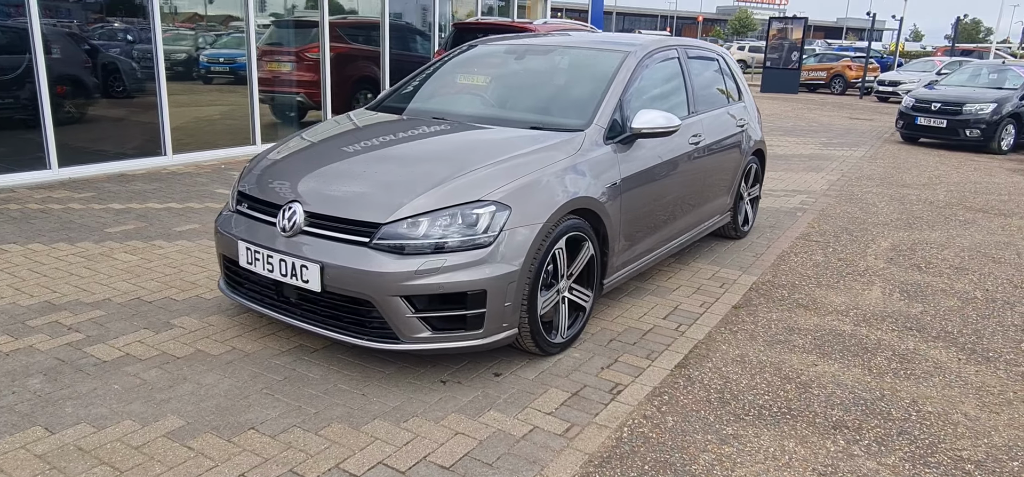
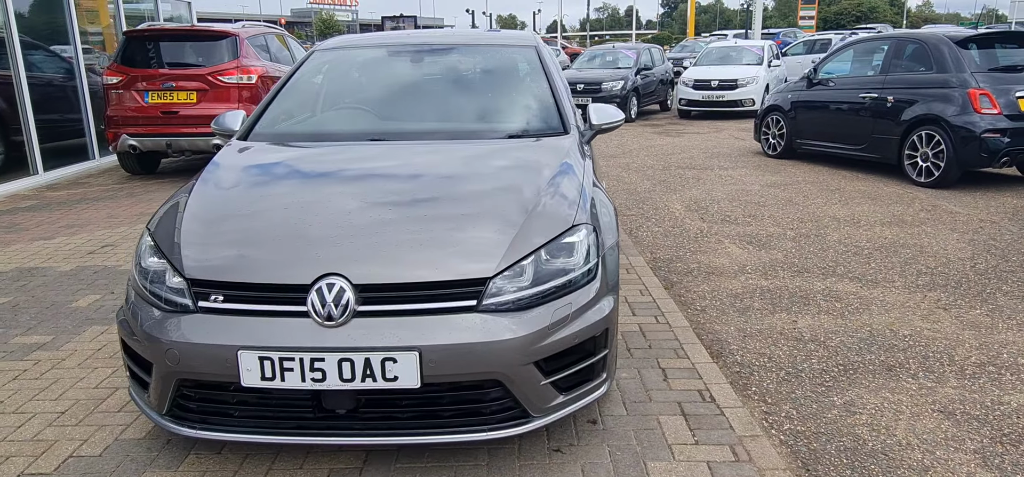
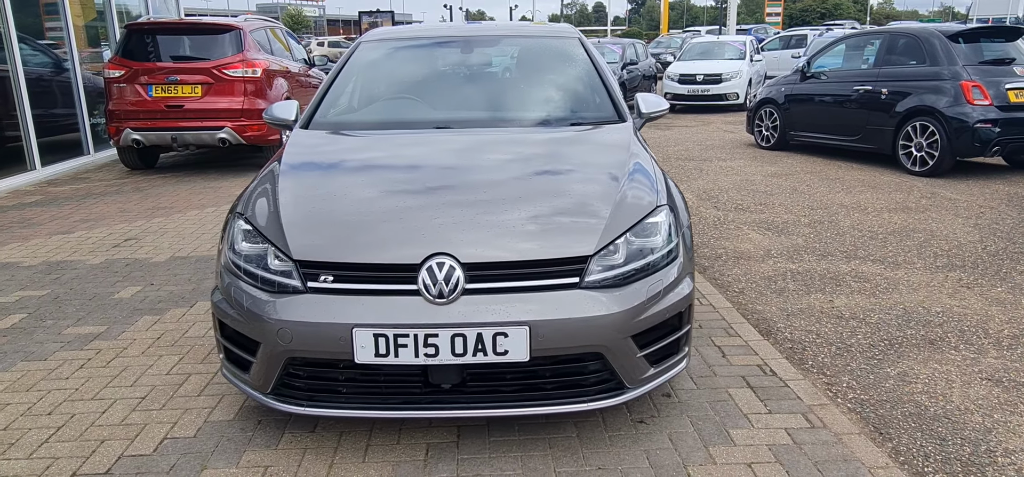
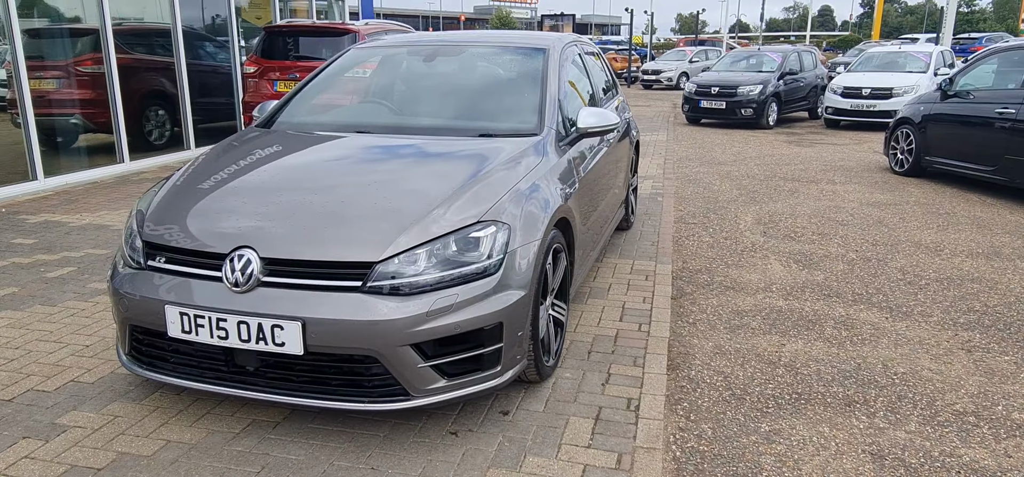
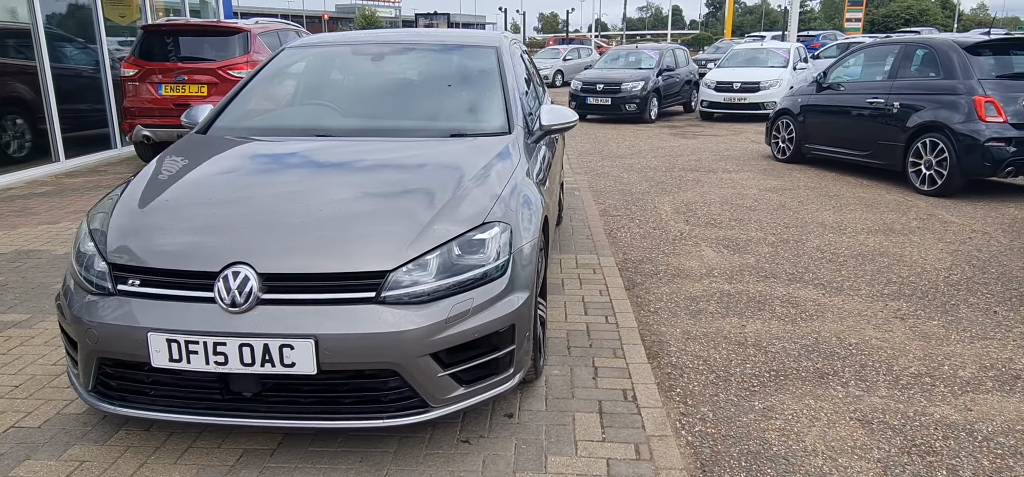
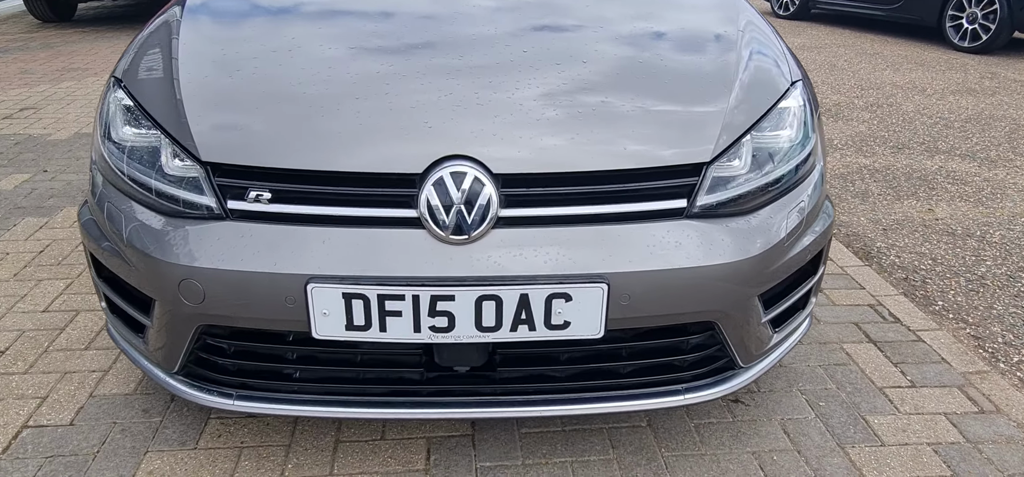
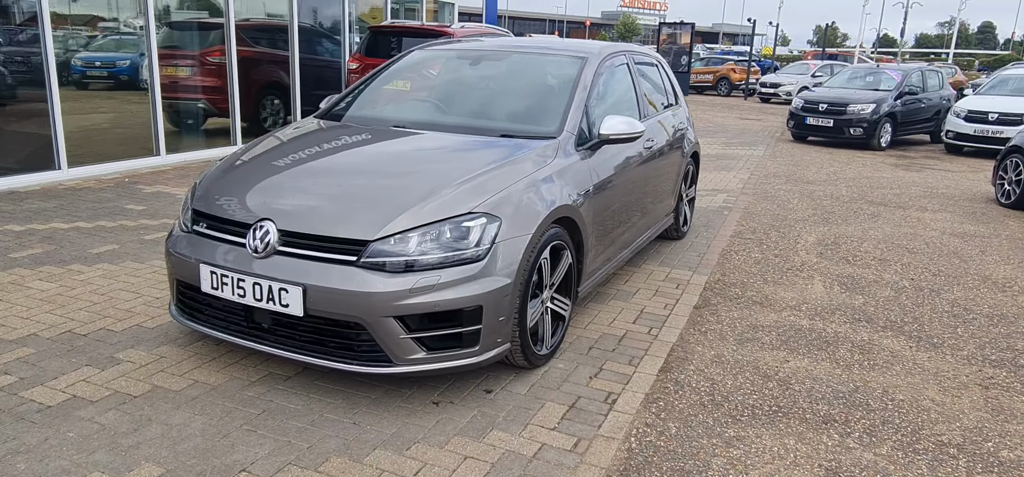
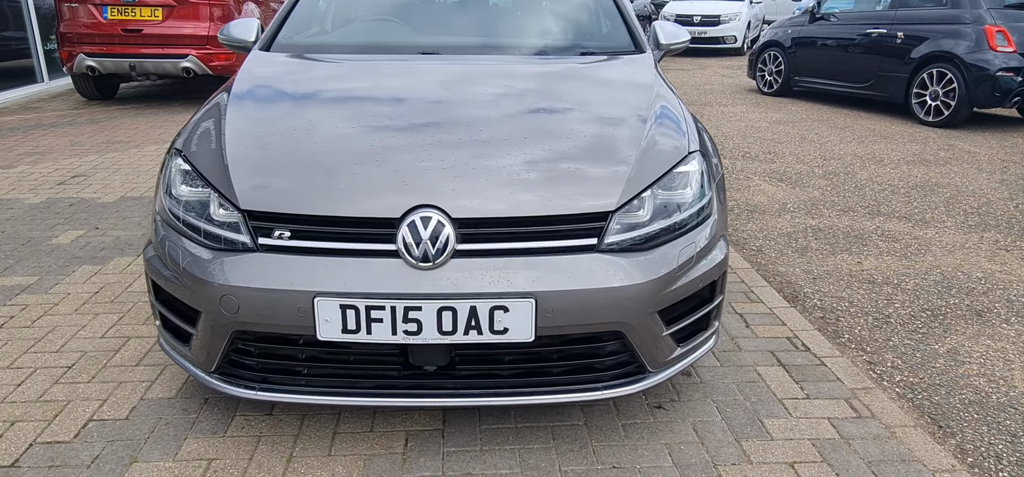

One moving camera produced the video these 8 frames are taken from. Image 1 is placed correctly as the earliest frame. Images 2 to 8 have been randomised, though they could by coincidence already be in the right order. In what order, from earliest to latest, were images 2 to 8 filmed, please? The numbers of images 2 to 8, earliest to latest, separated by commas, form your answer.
7, 4, 5, 2, 3, 8, 6
